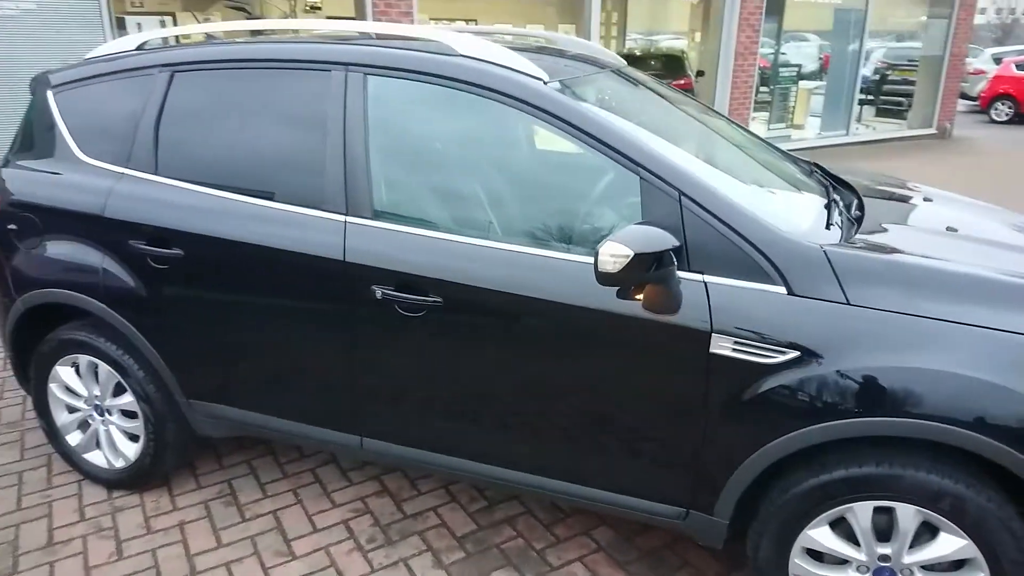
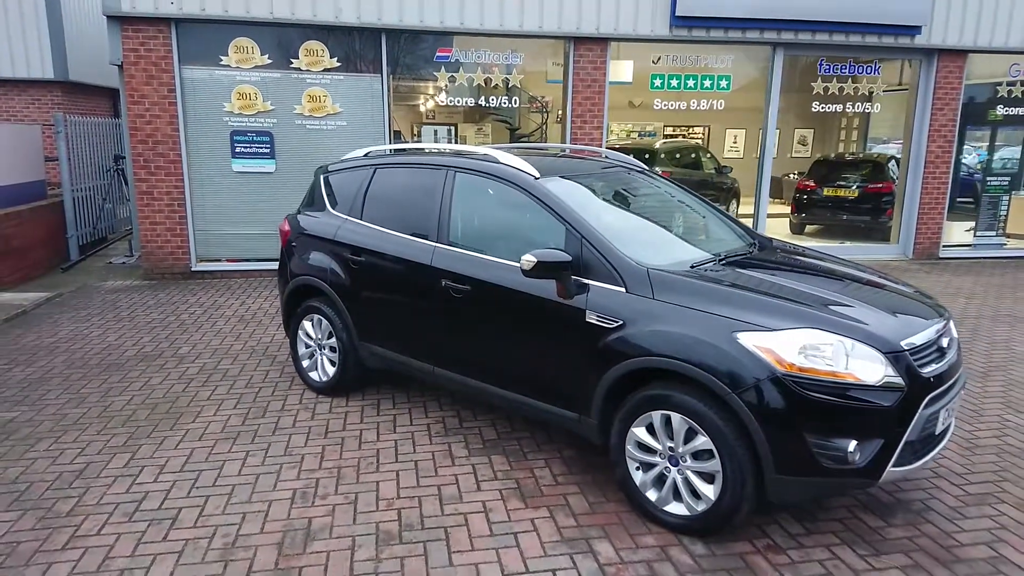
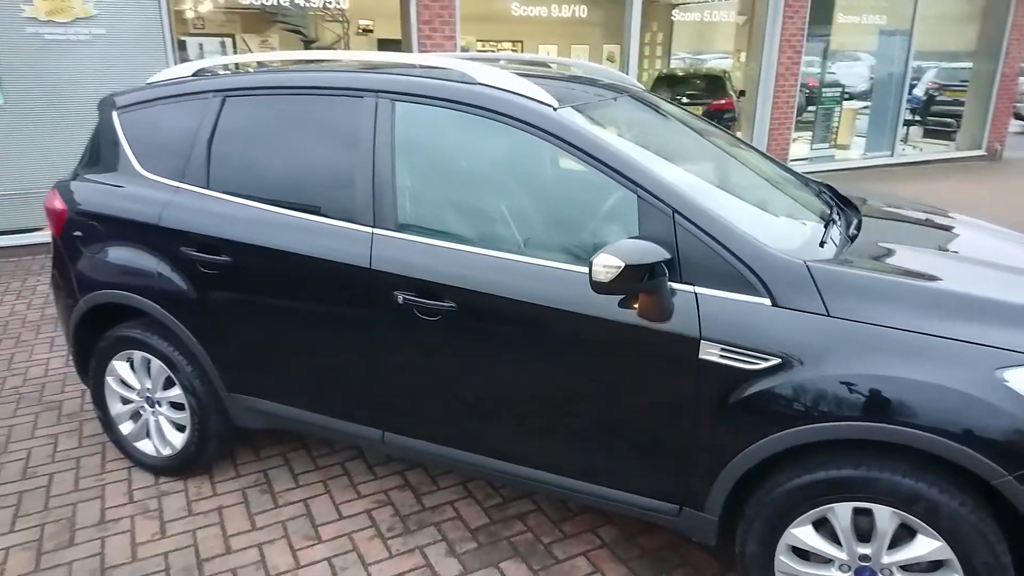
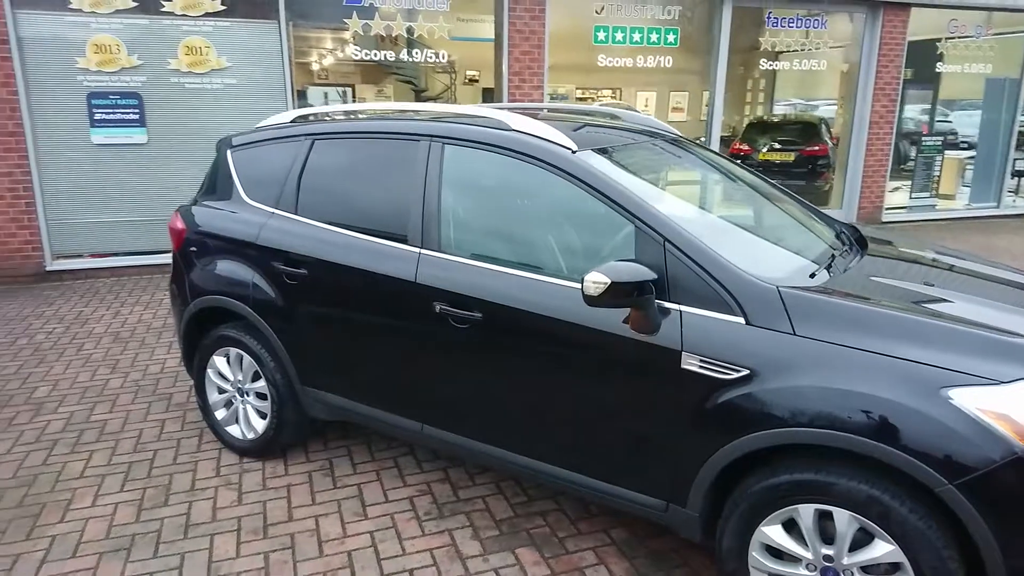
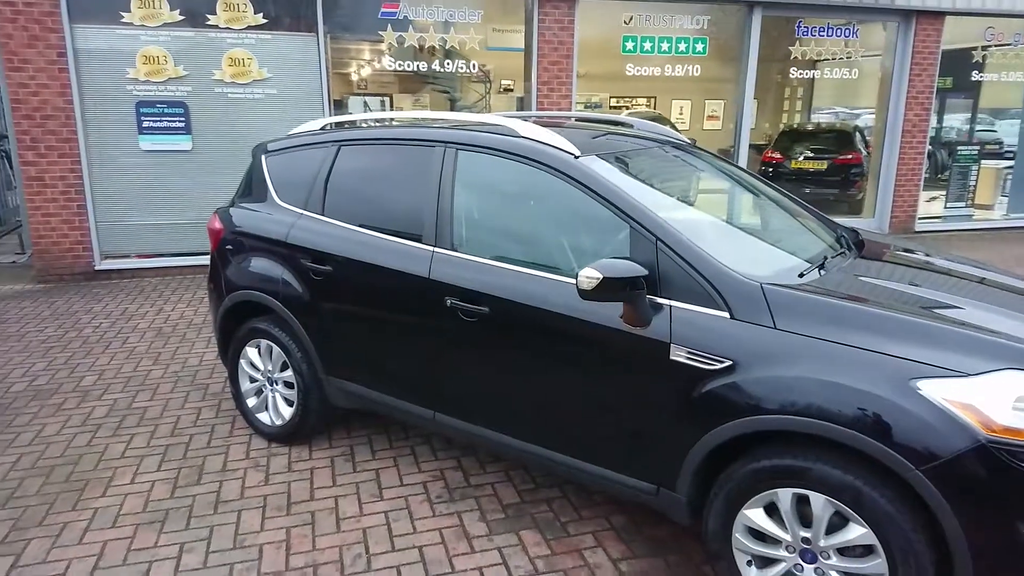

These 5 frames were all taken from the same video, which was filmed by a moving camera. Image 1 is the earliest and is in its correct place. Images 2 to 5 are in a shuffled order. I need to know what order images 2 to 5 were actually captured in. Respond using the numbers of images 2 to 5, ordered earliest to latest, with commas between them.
3, 4, 5, 2
